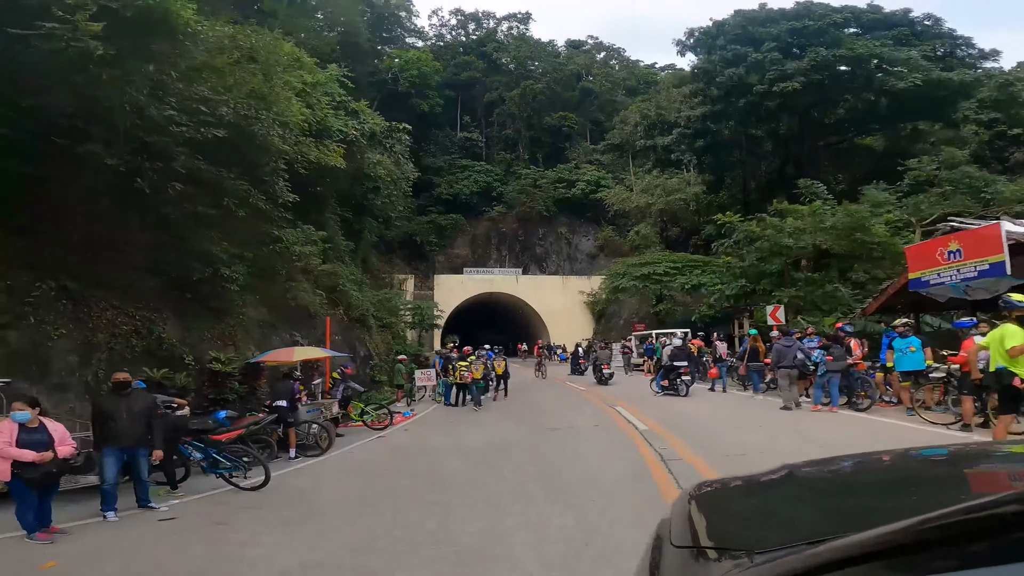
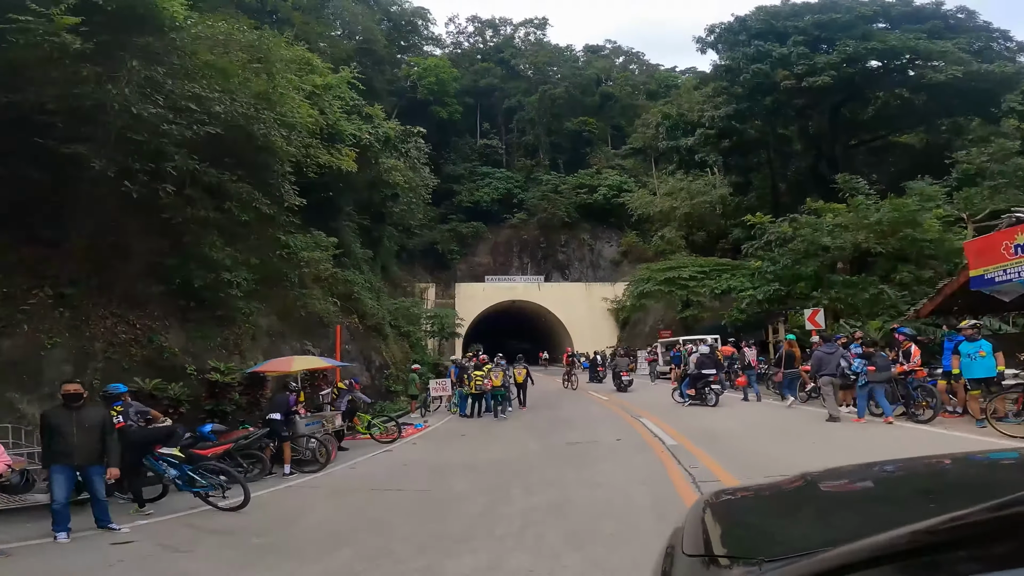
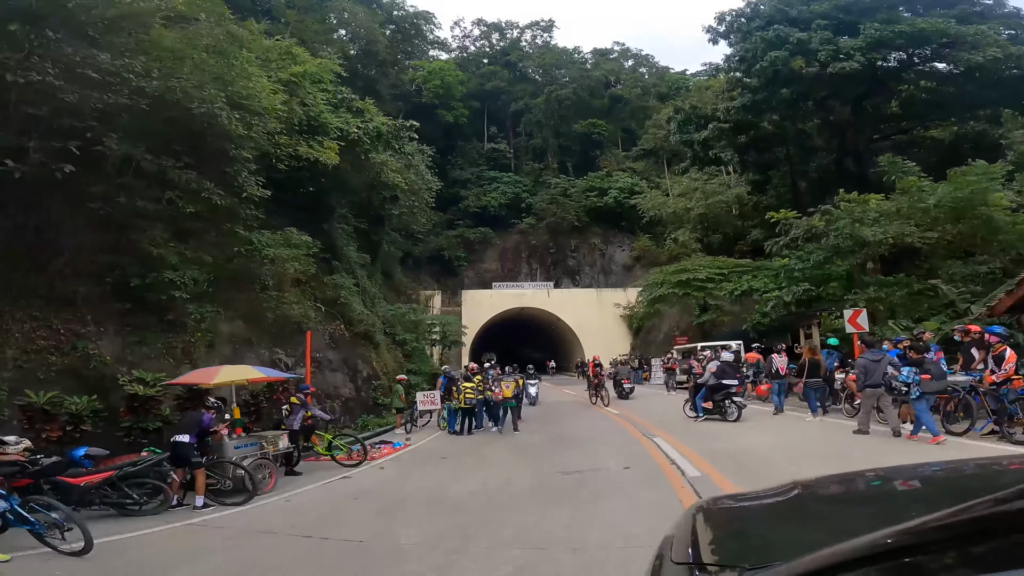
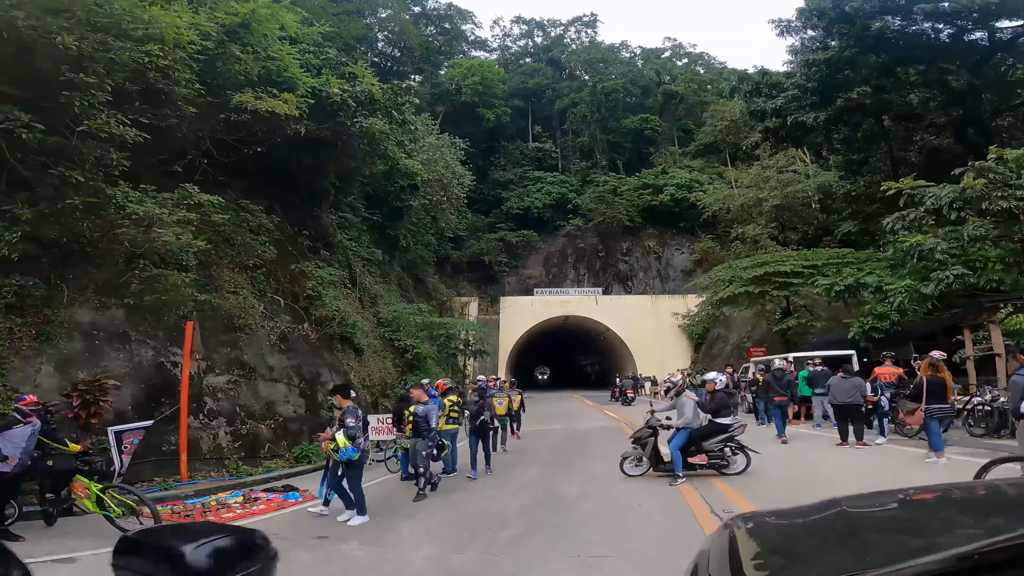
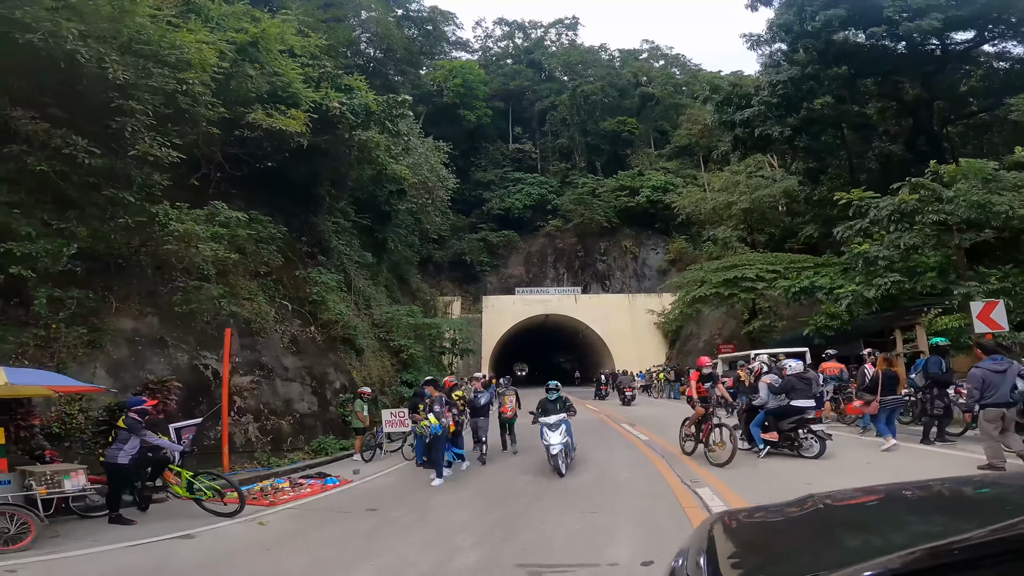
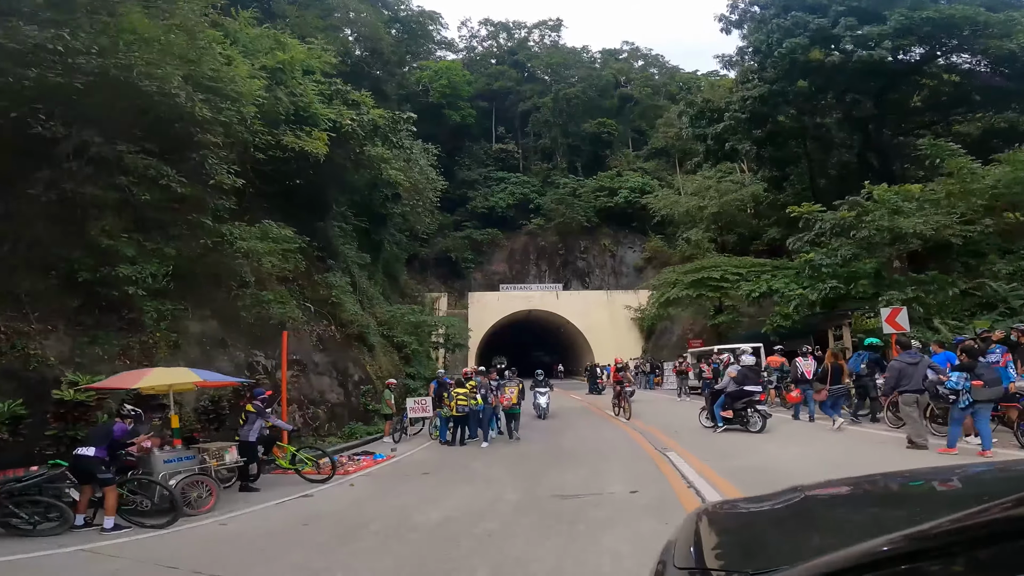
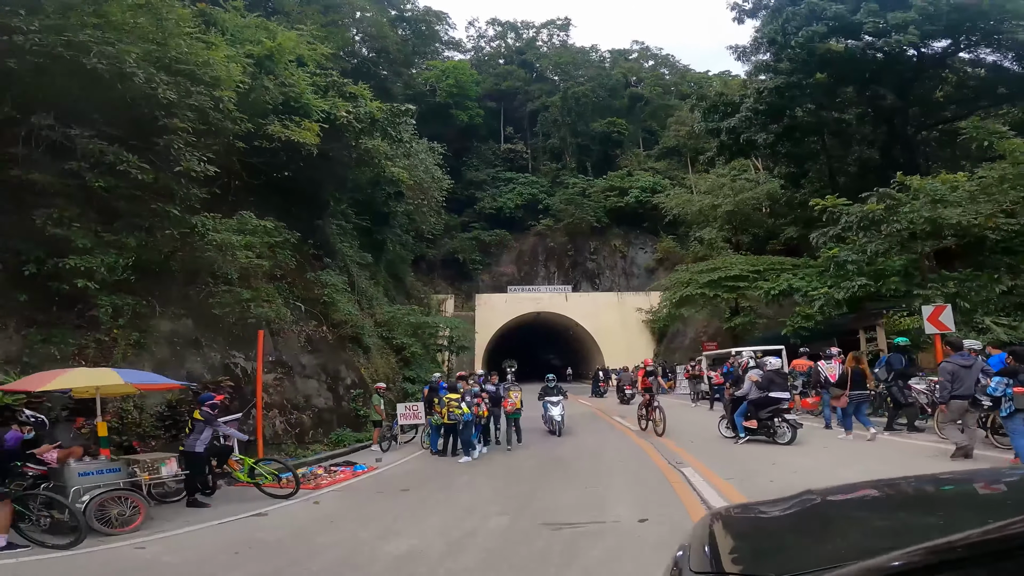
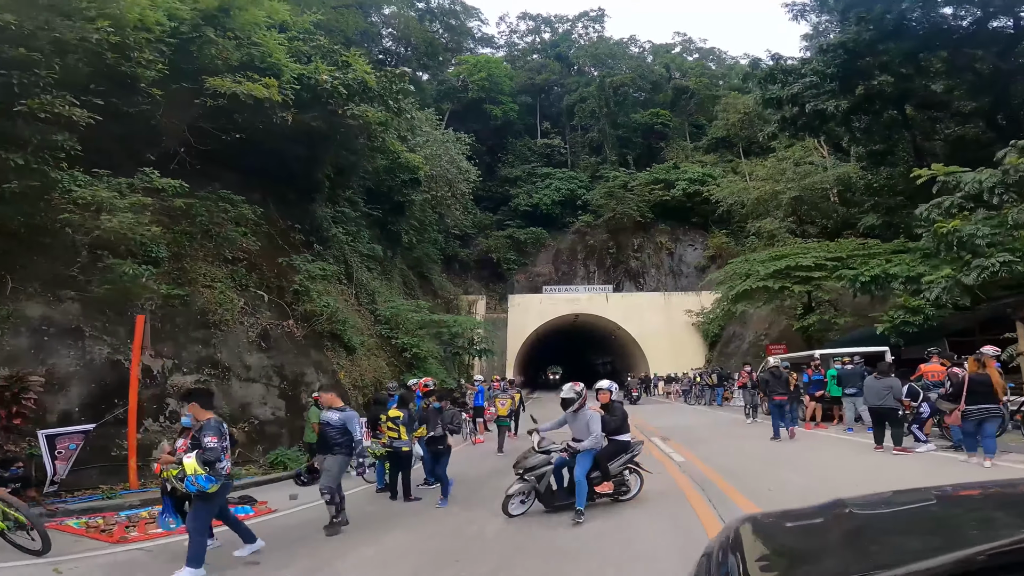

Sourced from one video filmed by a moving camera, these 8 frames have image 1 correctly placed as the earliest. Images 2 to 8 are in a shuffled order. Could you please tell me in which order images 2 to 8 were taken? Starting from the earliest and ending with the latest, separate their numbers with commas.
2, 3, 6, 7, 5, 4, 8
